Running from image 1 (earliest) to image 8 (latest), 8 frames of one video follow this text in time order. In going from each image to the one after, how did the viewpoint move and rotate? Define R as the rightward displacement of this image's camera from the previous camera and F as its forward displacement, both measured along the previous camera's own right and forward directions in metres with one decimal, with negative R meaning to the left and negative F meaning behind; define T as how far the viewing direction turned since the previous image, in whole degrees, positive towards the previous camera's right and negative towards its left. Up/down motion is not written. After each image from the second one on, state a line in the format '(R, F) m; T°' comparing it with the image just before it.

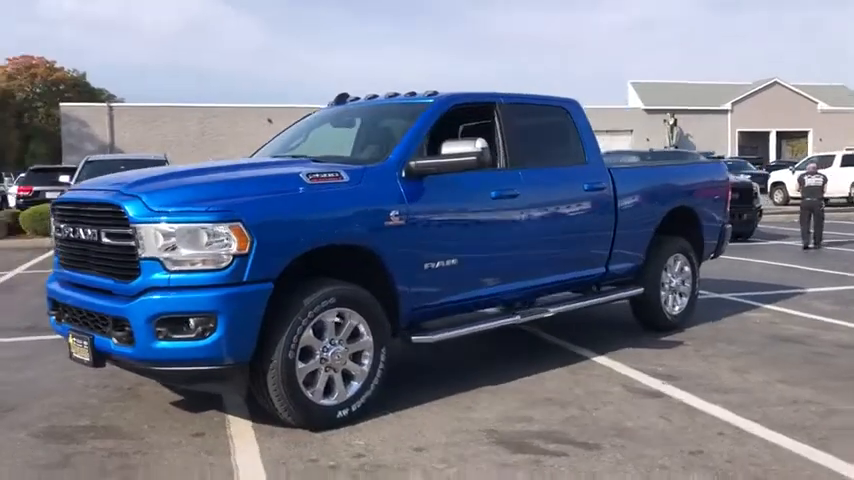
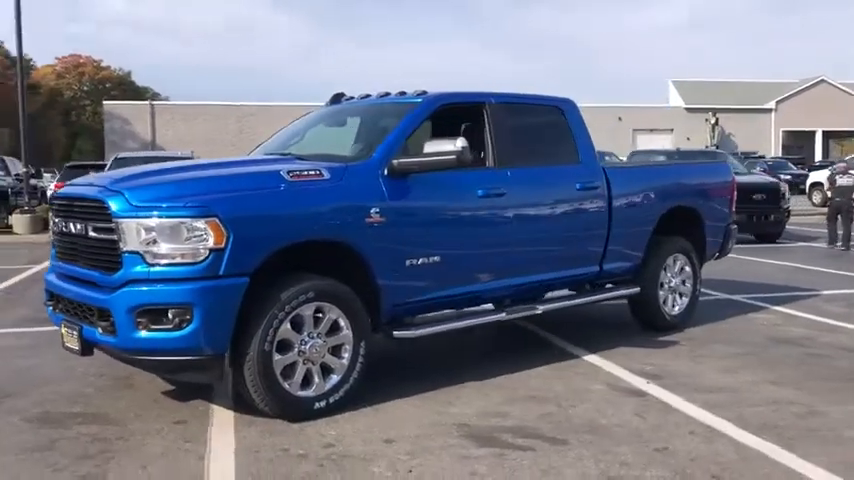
(+0.5, -0.1) m; -3°
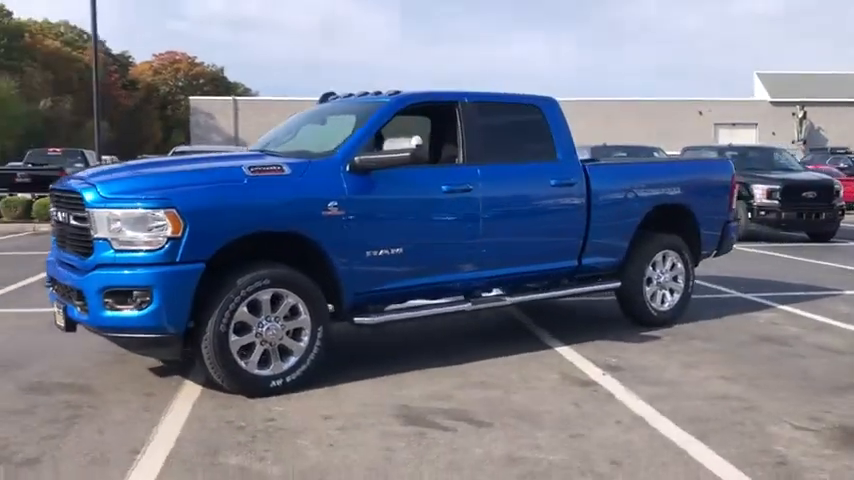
(+1.1, -0.3) m; -6°
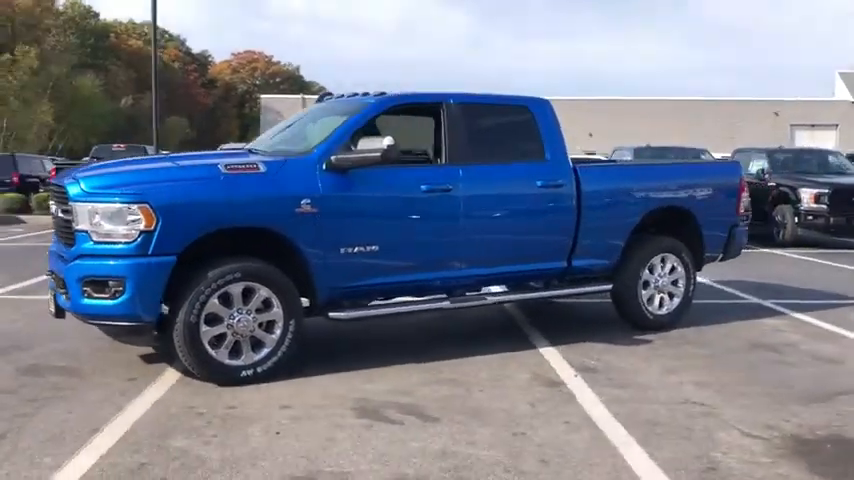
(+0.9, -0.1) m; -5°
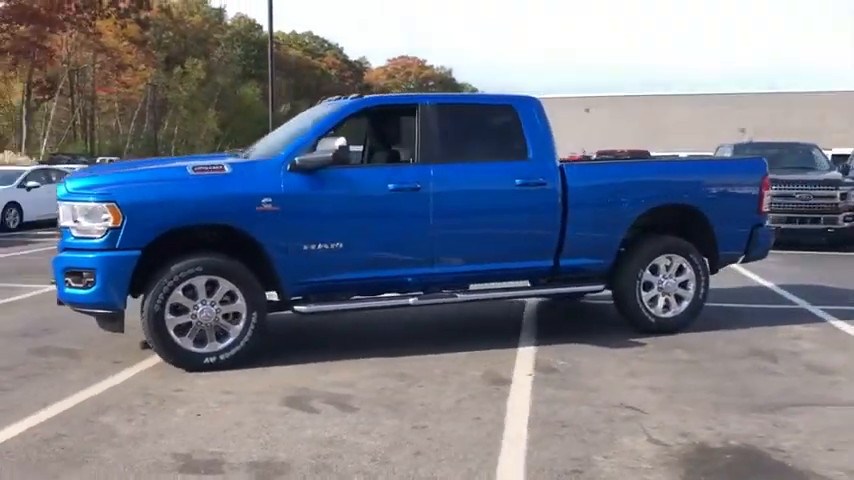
(+1.8, 0.0) m; -11°
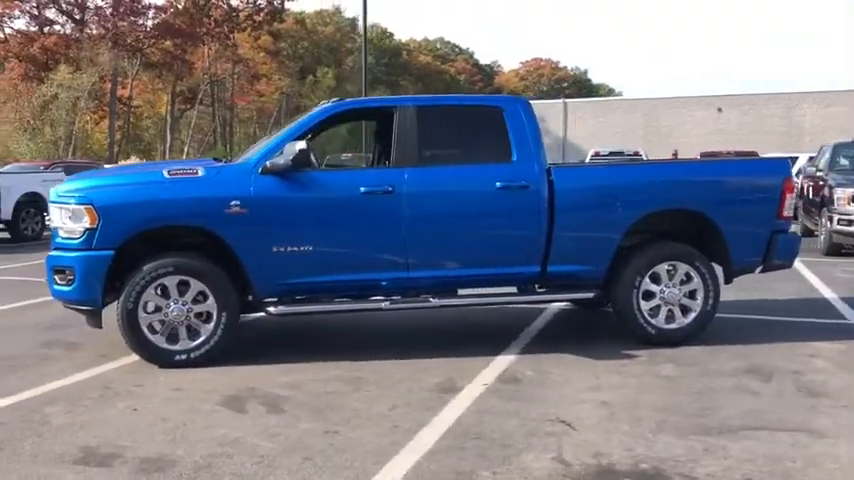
(+1.5, +0.2) m; -10°
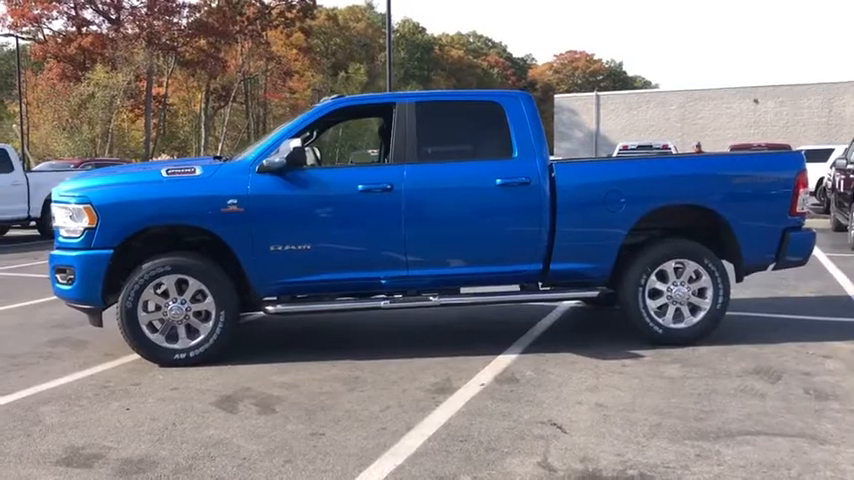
(+0.3, +0.1) m; -3°
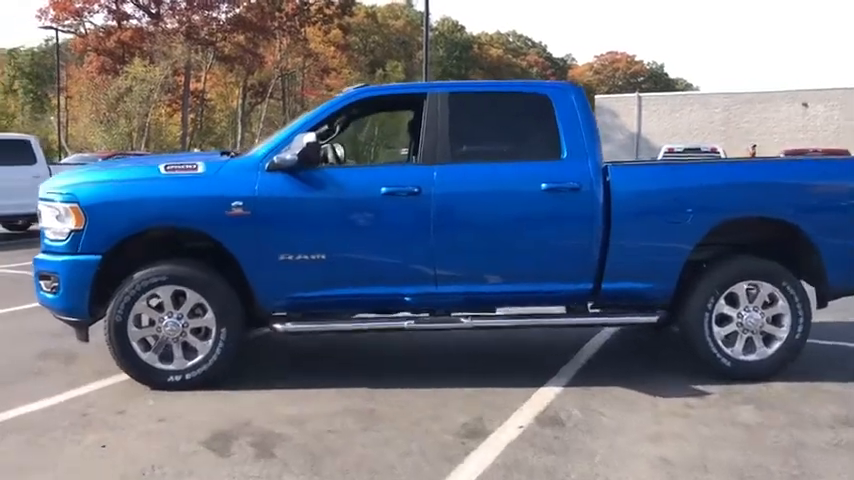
(0.0, +1.0) m; -2°
